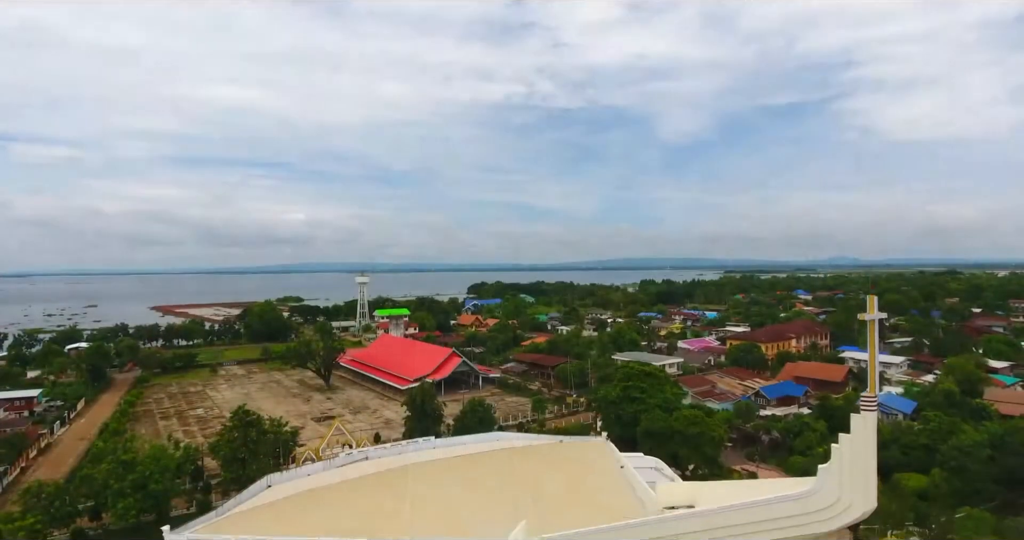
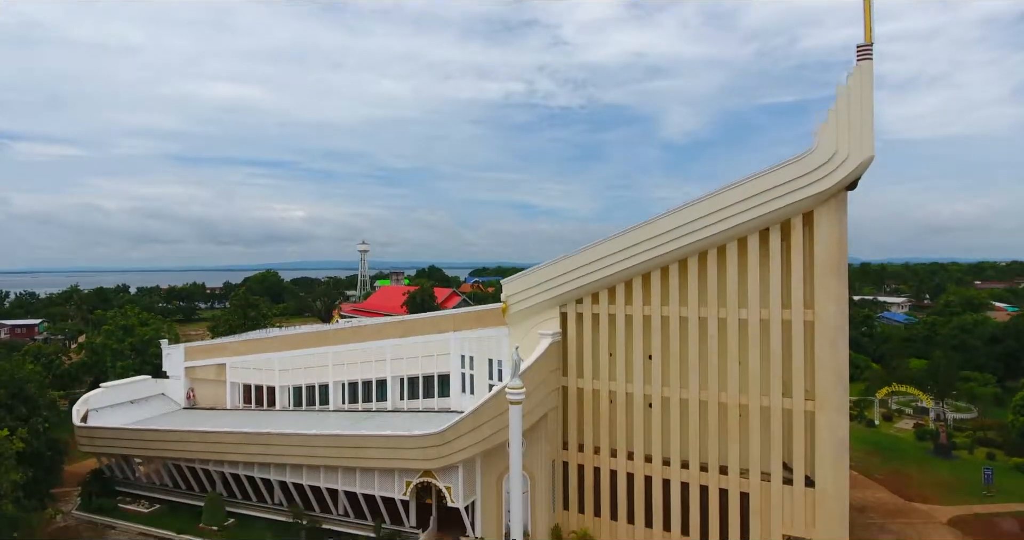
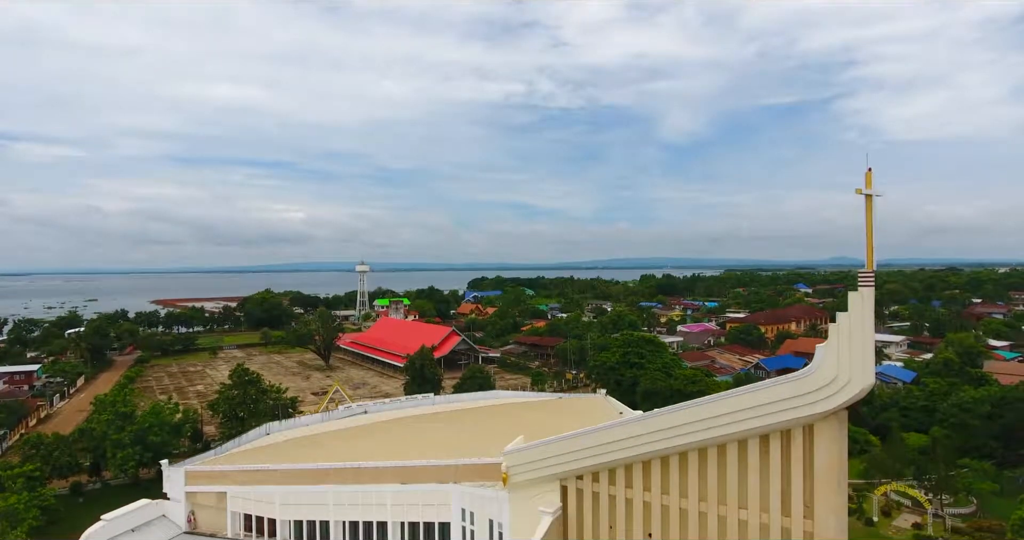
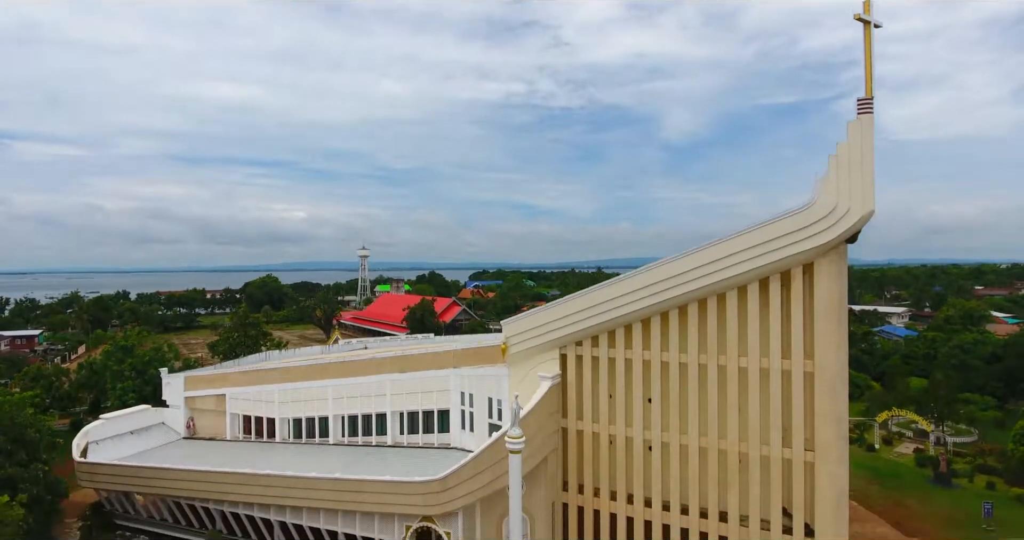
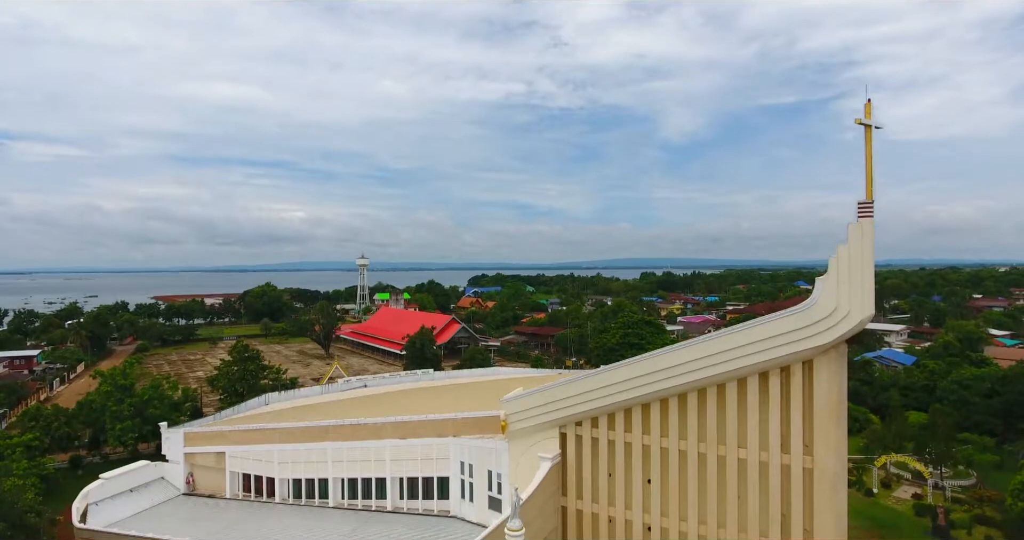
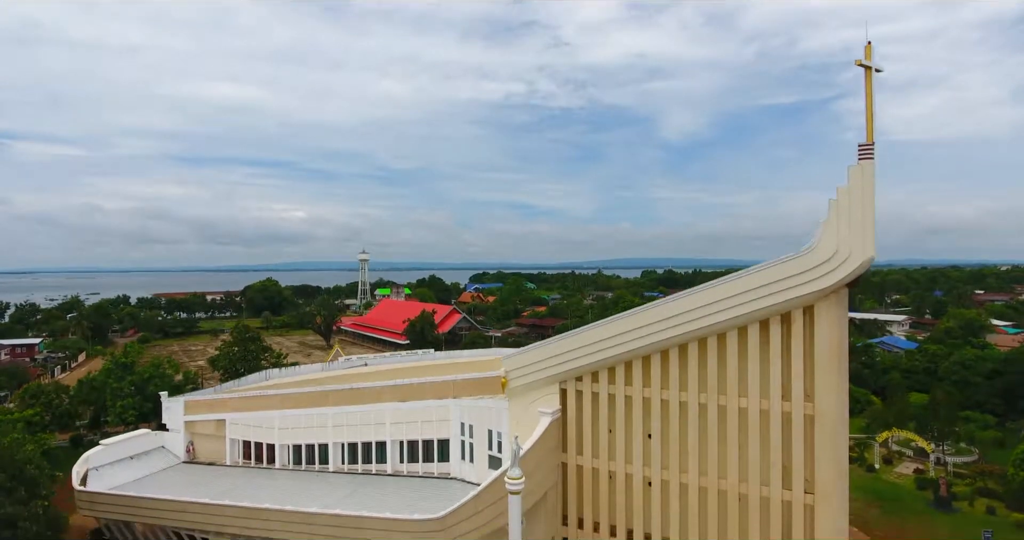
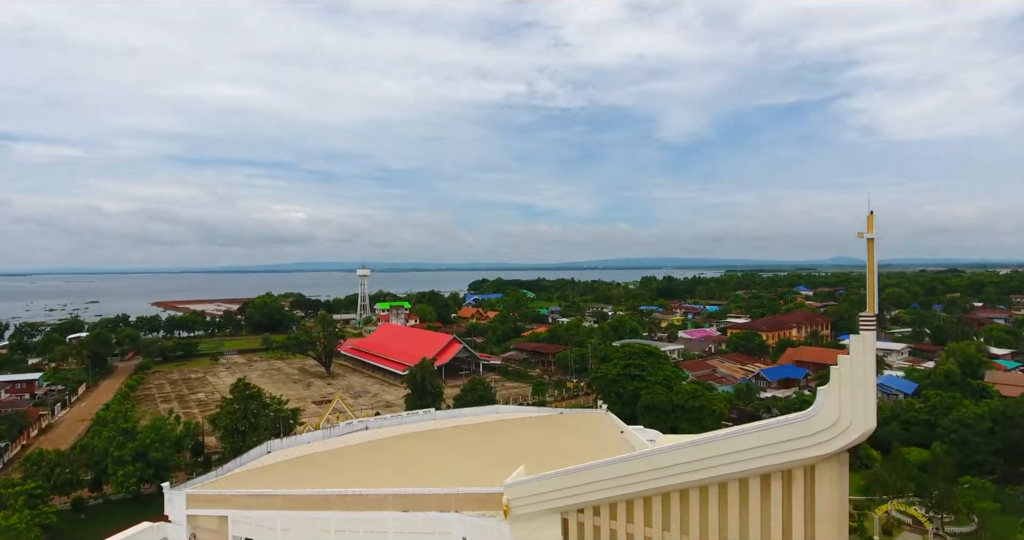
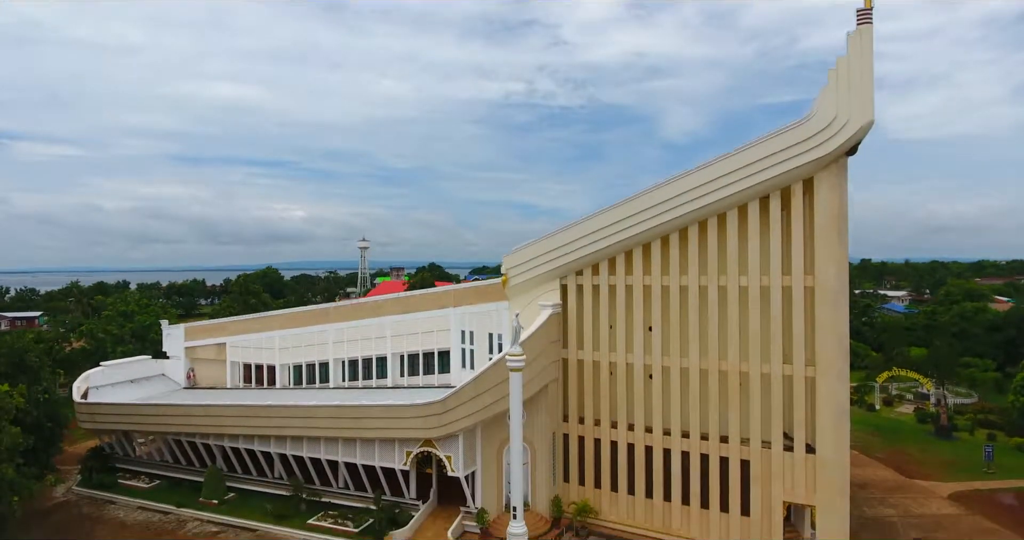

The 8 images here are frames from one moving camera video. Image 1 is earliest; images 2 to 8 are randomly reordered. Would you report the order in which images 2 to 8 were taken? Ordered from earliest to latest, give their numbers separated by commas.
7, 3, 5, 6, 4, 2, 8
